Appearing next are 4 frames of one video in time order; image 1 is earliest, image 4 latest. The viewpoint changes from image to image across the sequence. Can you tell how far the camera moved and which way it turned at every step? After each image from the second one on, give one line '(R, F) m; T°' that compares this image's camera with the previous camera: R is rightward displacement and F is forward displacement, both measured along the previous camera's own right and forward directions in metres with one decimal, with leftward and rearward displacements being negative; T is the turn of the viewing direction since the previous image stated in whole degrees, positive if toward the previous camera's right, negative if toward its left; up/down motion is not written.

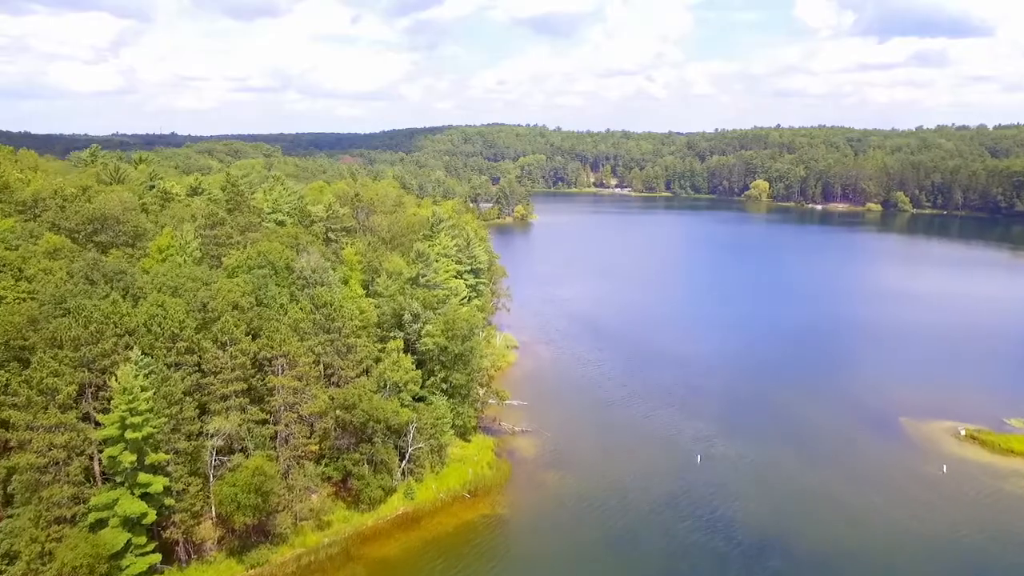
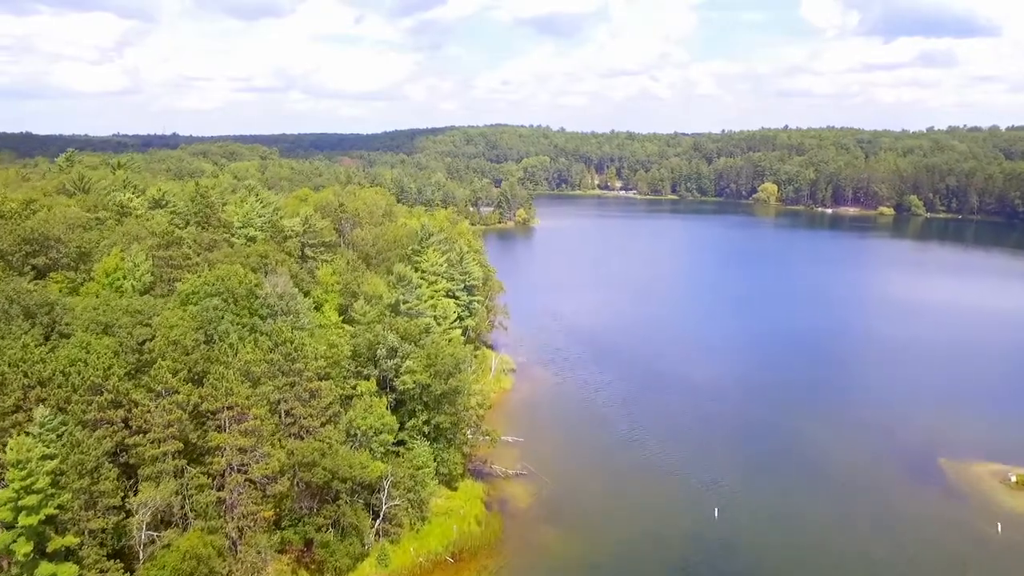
(+0.5, +4.3) m; 0°
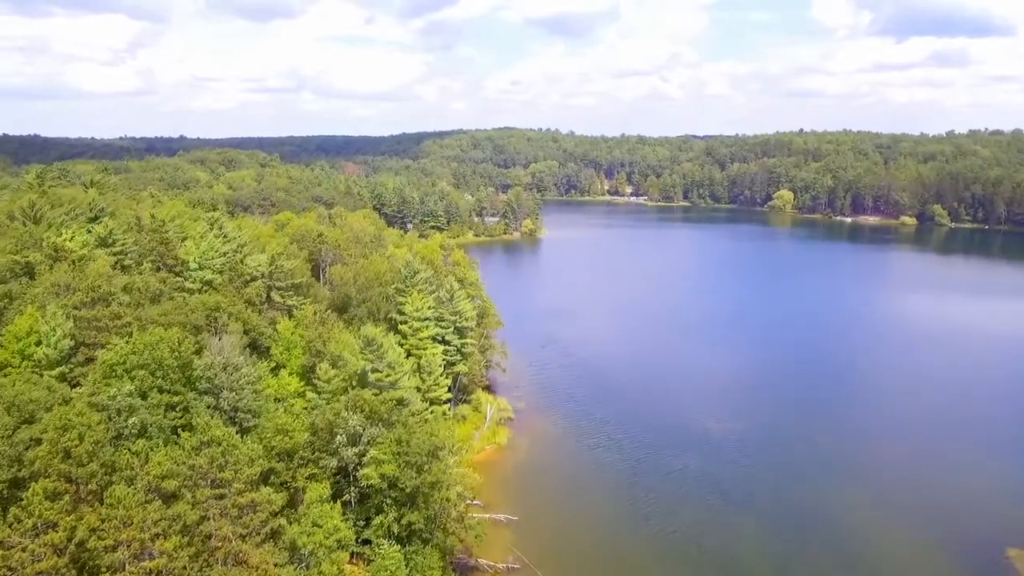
(+0.7, +5.4) m; -1°
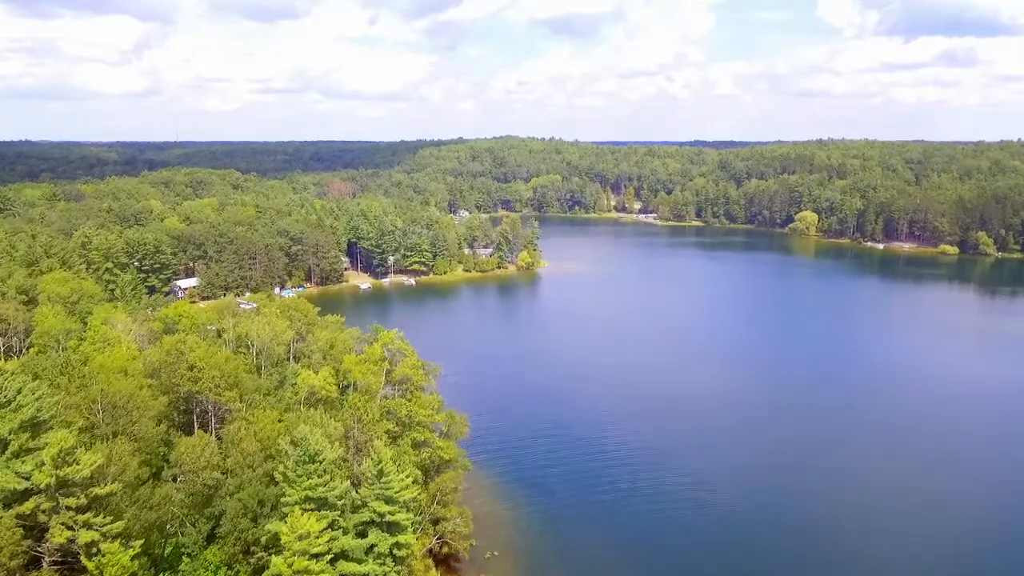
(+1.8, +15.2) m; 0°
